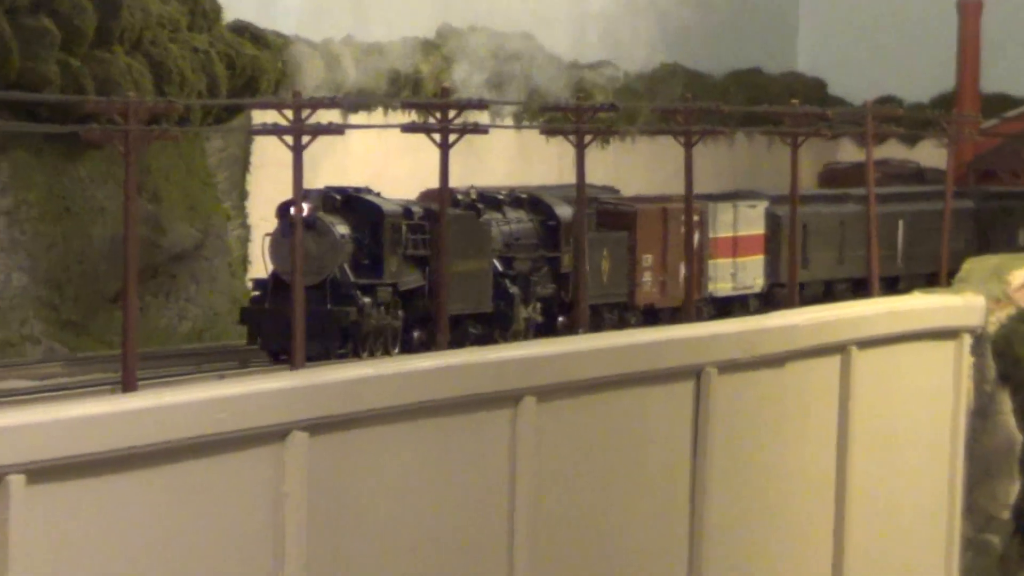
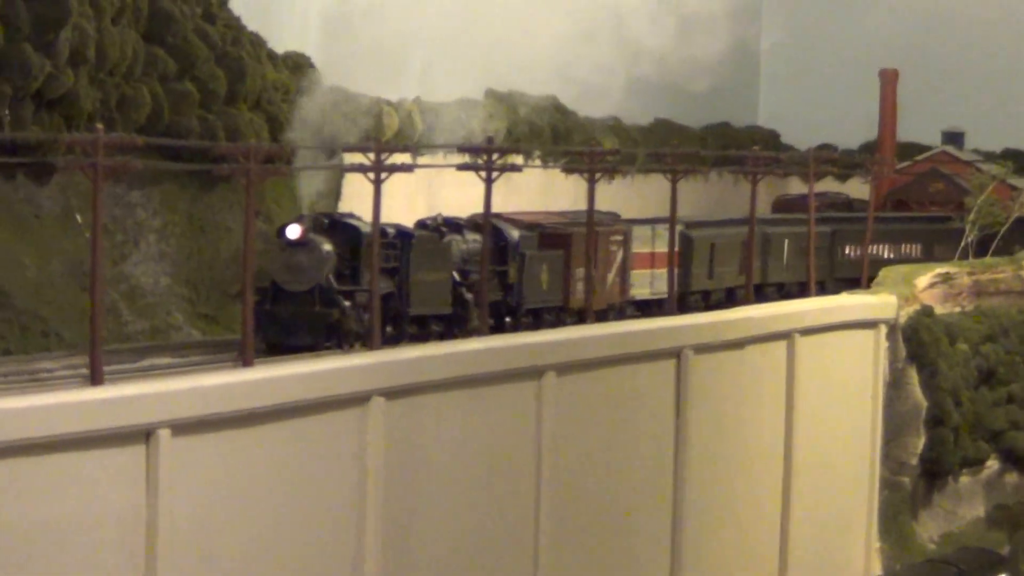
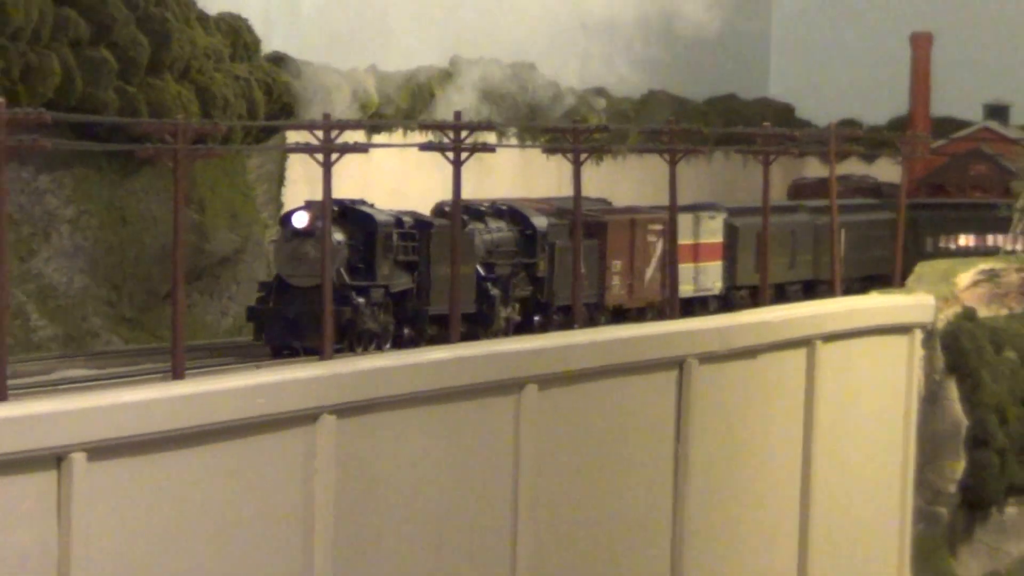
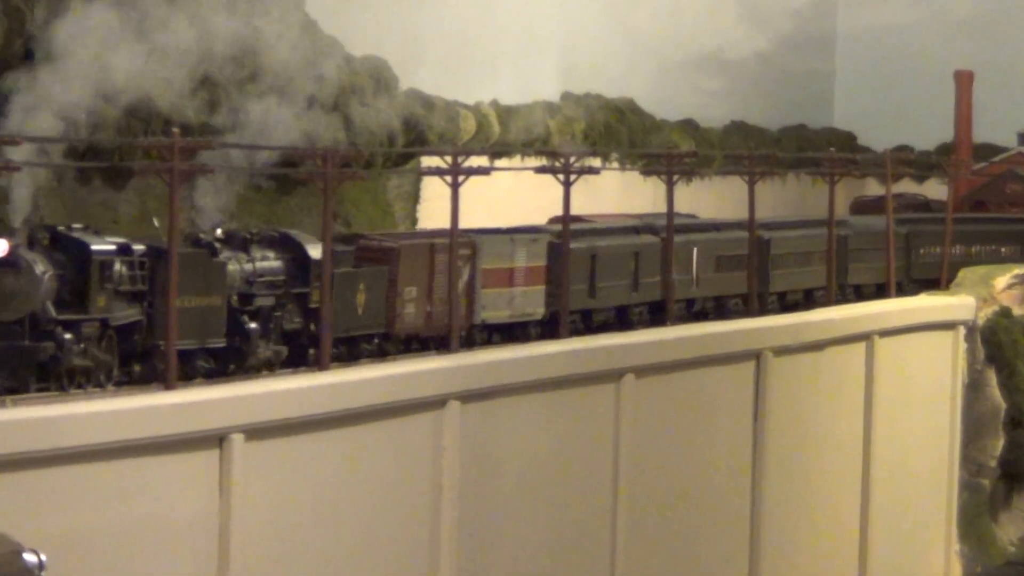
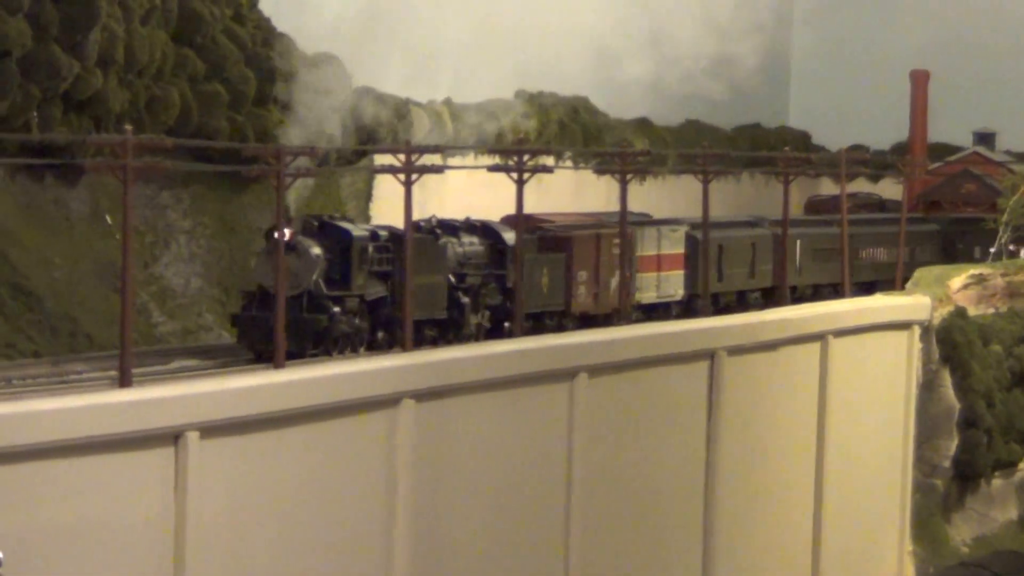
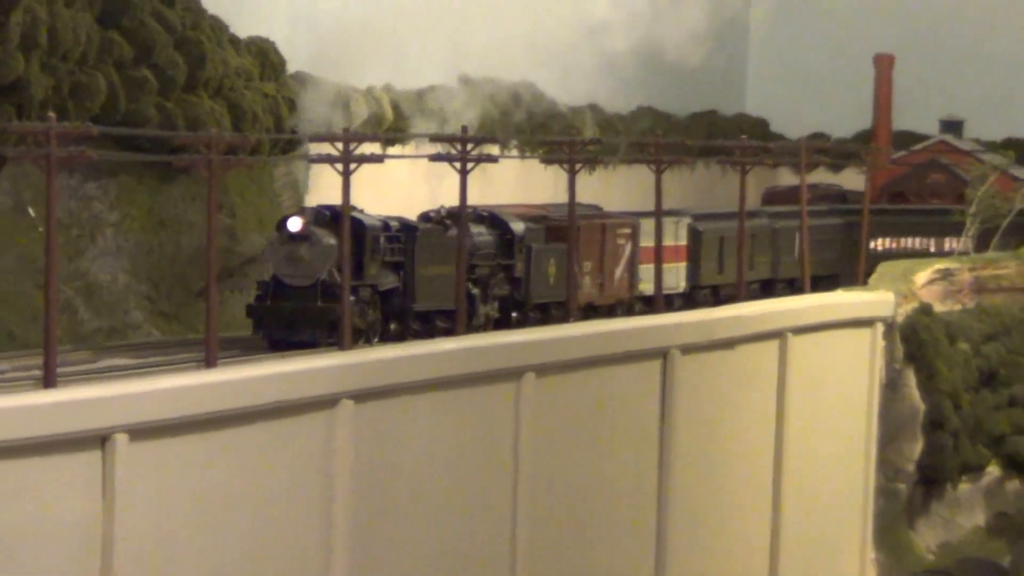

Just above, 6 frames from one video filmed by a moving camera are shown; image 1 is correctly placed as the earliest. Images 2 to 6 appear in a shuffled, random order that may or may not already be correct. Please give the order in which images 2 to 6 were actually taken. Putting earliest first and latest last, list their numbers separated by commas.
3, 6, 2, 5, 4
